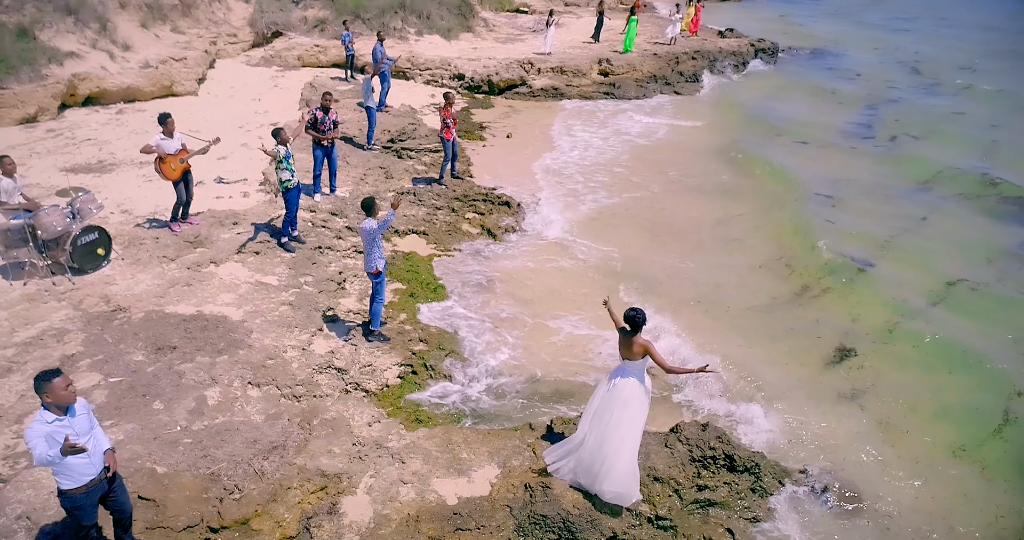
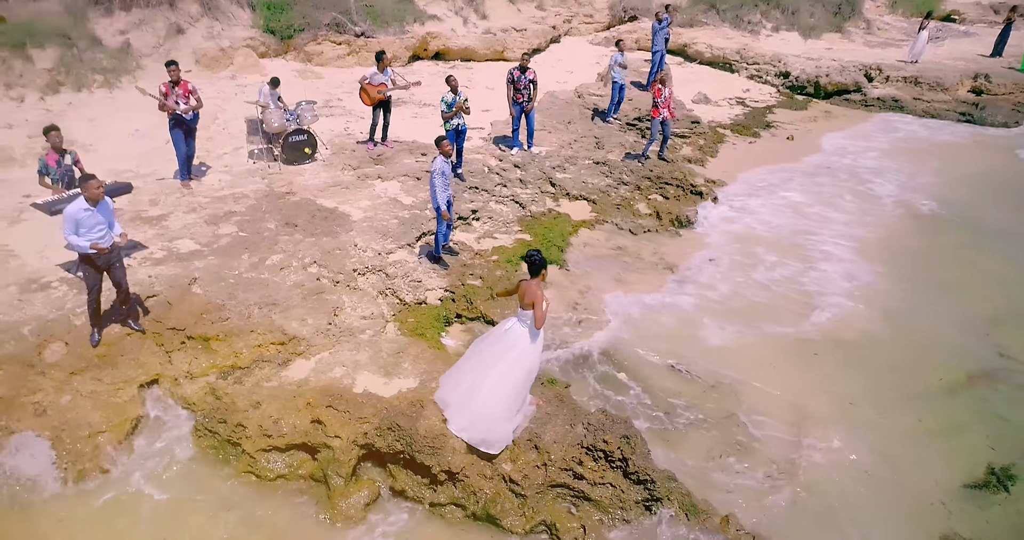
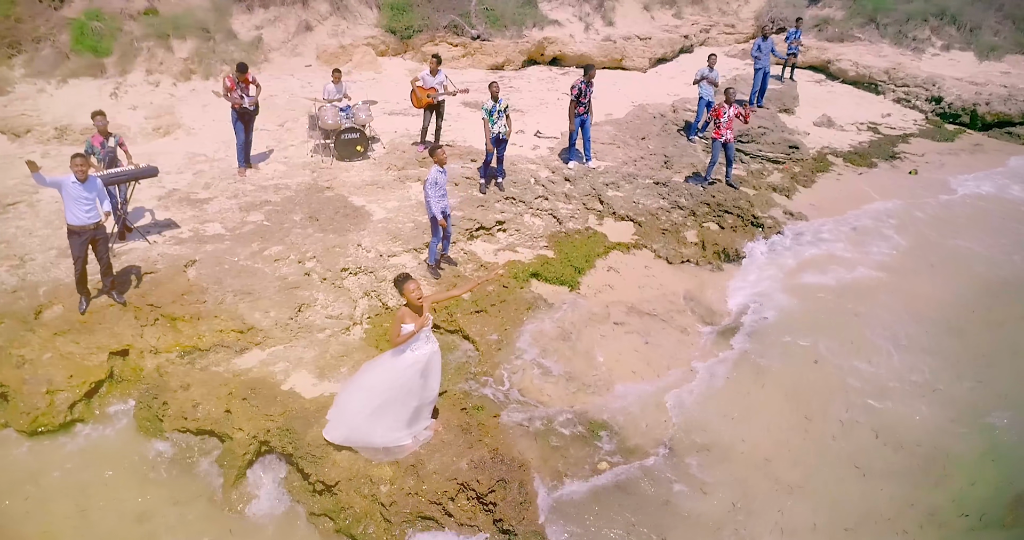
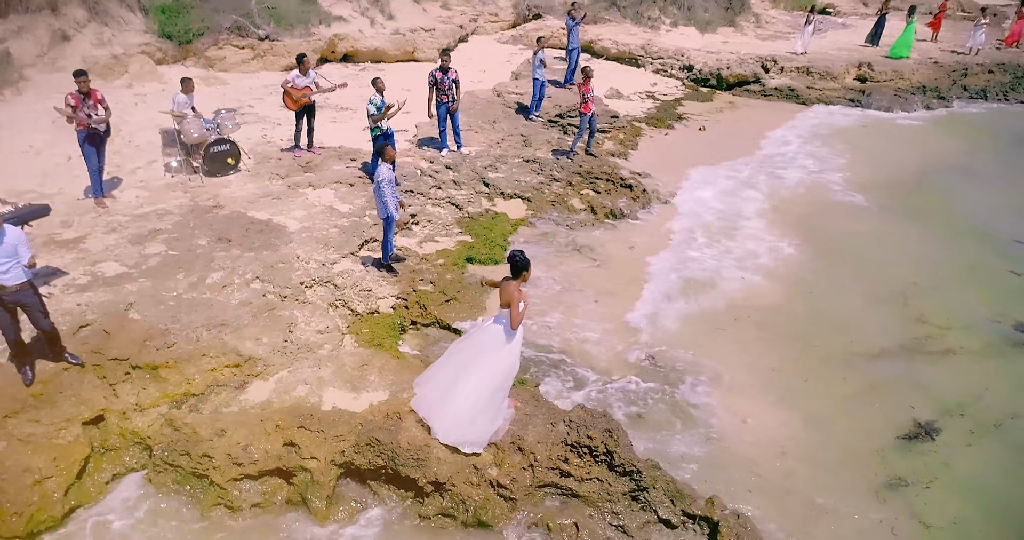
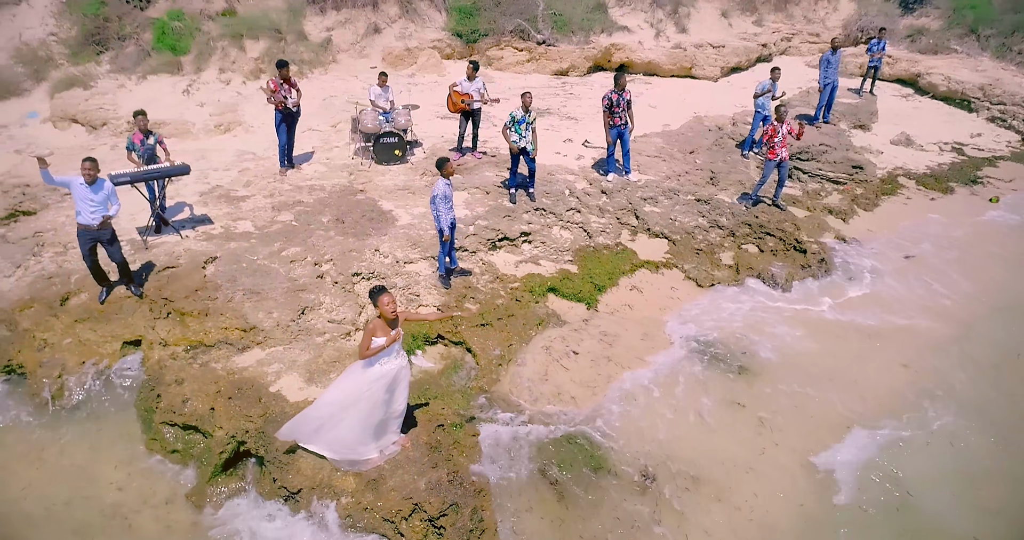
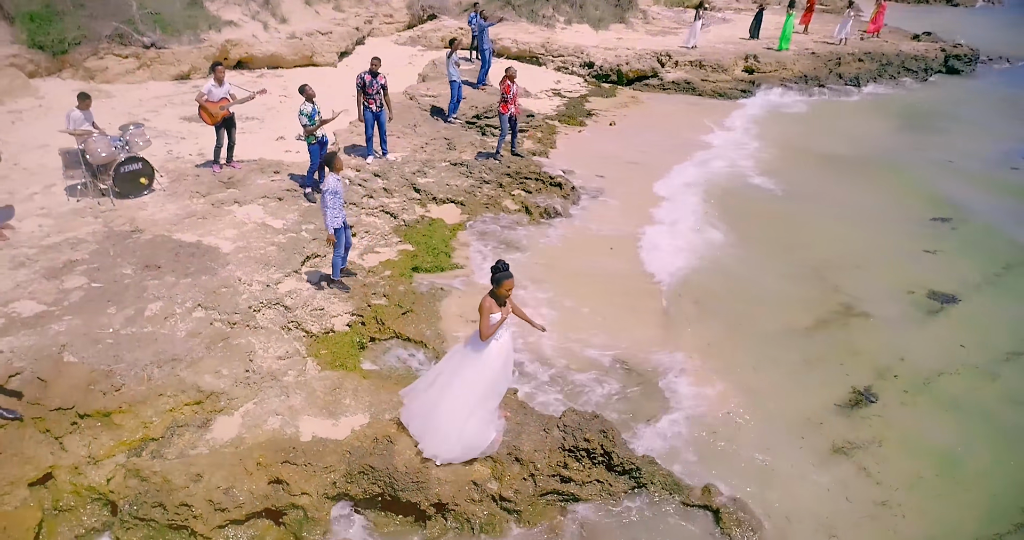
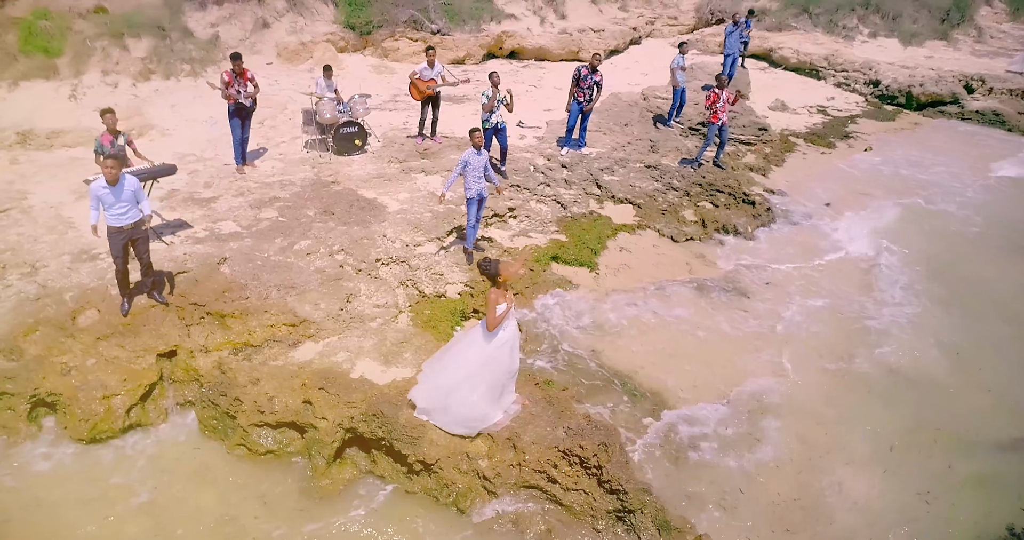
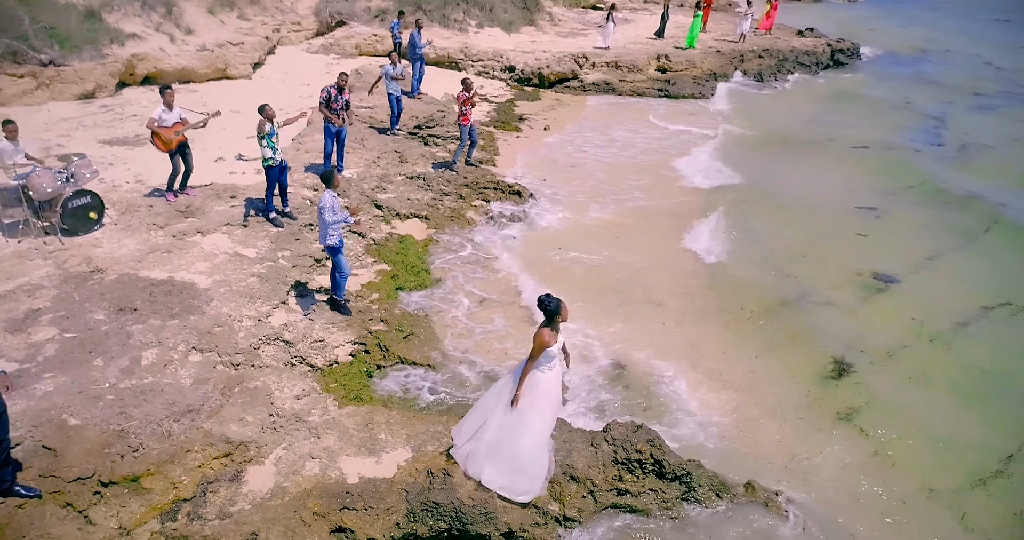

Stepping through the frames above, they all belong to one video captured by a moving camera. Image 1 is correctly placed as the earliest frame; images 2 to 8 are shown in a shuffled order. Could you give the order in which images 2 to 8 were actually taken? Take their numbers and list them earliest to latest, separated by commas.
8, 6, 4, 2, 7, 3, 5
